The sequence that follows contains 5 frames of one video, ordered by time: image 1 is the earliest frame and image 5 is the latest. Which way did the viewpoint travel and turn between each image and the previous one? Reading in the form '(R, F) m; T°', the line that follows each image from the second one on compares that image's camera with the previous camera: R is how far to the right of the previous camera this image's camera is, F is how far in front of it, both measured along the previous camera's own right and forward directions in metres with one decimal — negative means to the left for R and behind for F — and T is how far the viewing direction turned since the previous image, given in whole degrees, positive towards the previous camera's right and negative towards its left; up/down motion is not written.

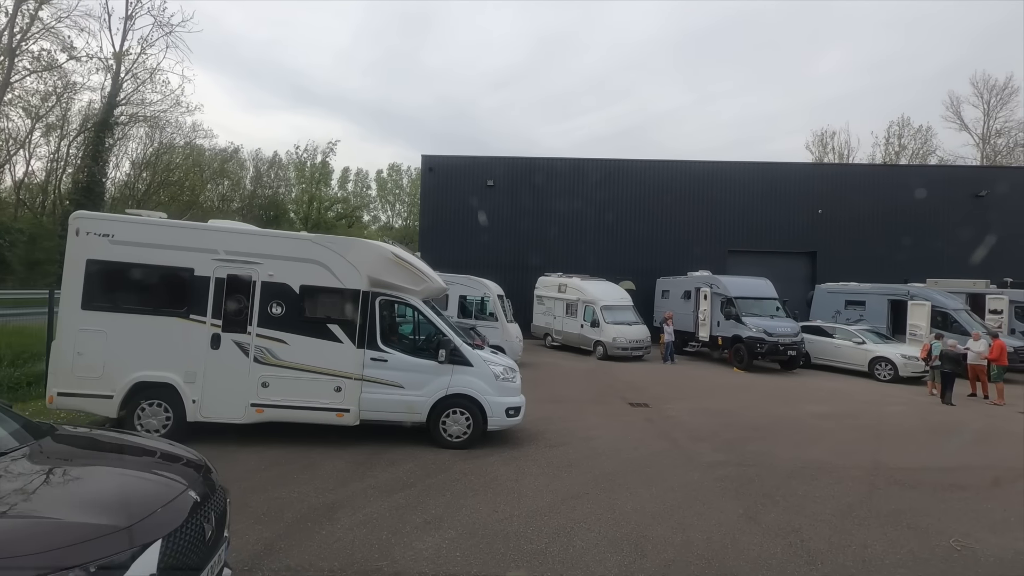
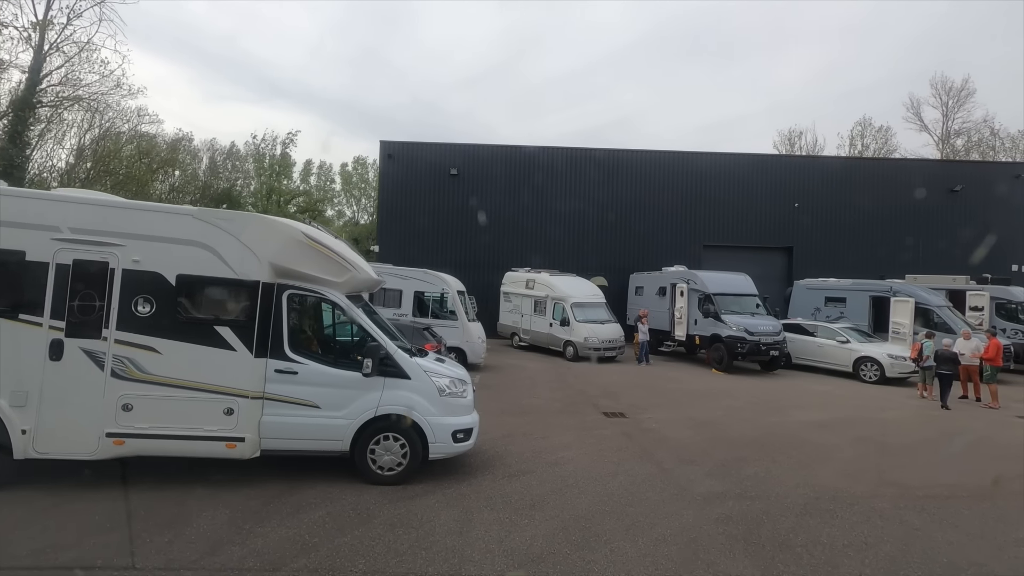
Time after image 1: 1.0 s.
(+0.2, +1.5) m; +3°
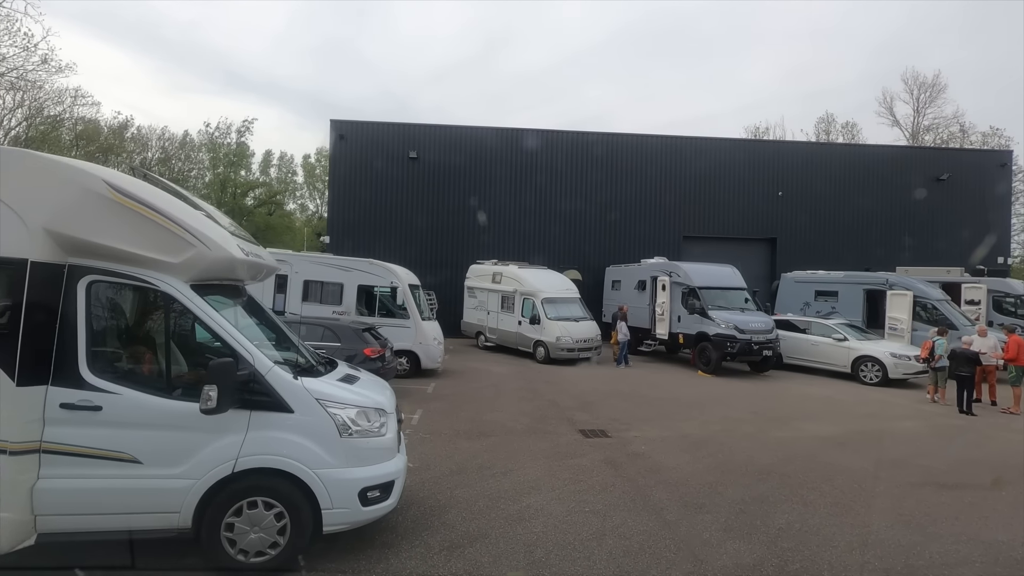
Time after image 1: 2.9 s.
(+0.3, +2.0) m; +3°
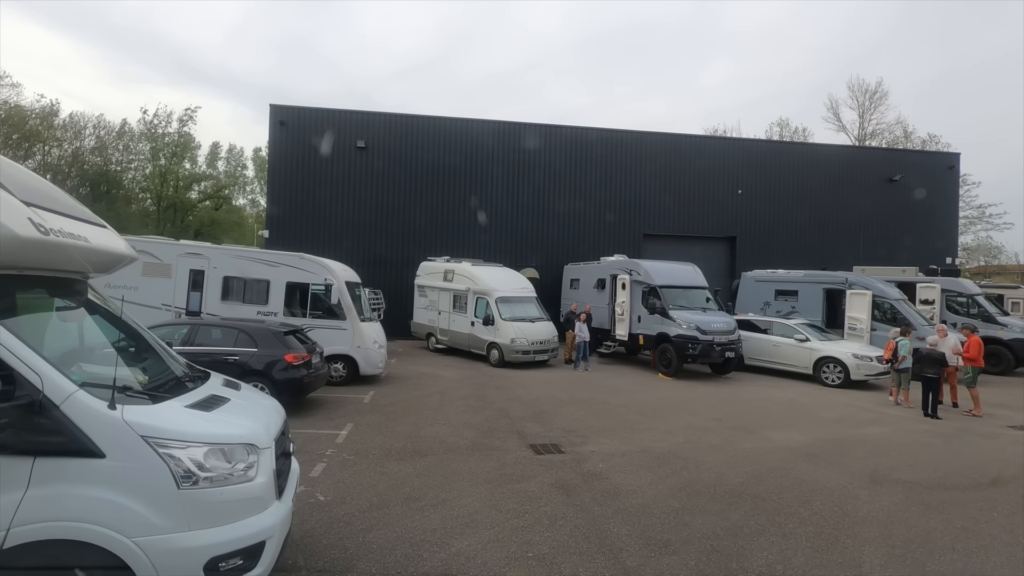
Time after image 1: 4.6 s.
(+0.3, +1.0) m; +4°
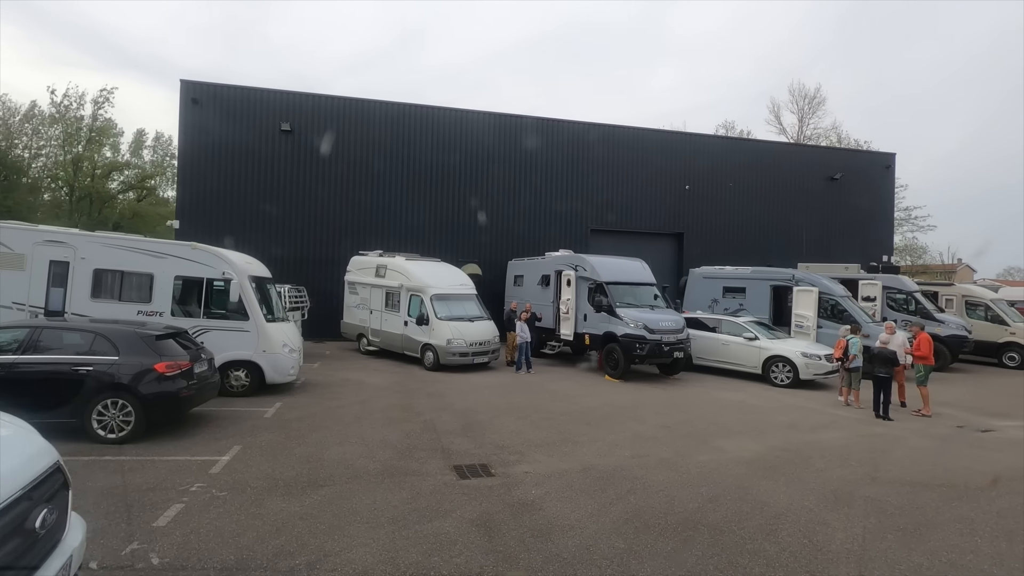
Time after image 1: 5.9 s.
(+0.4, +1.1) m; +5°
